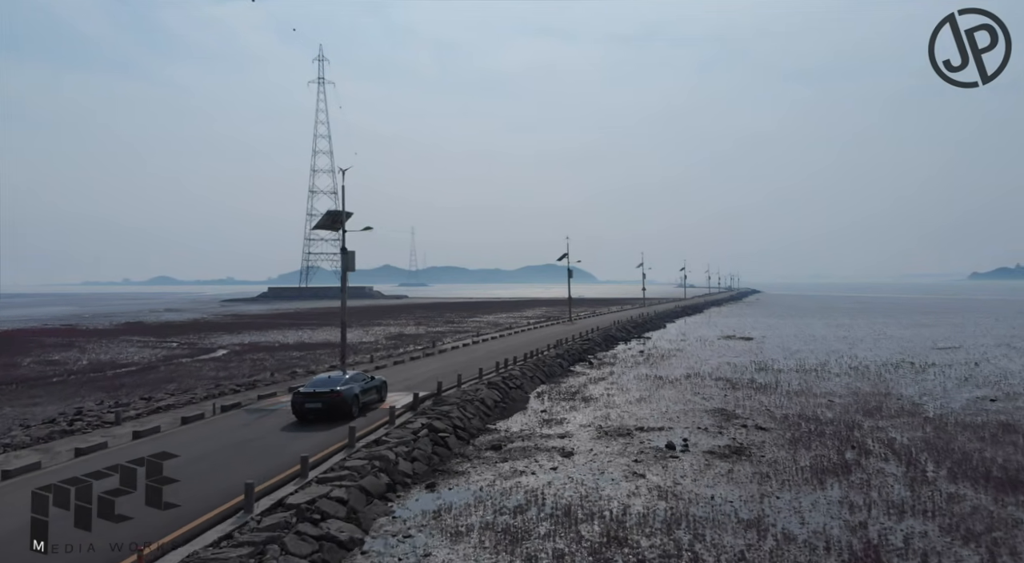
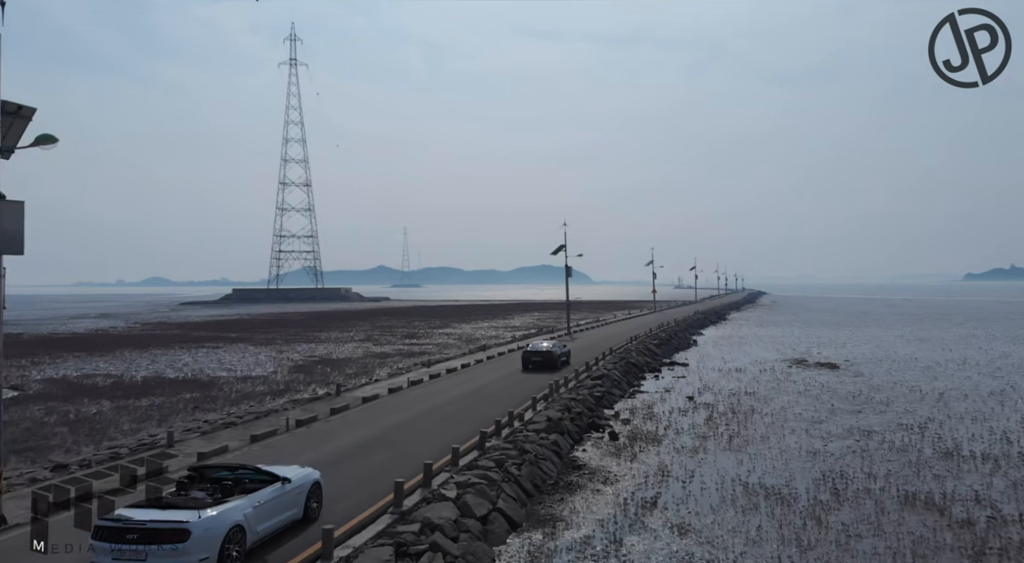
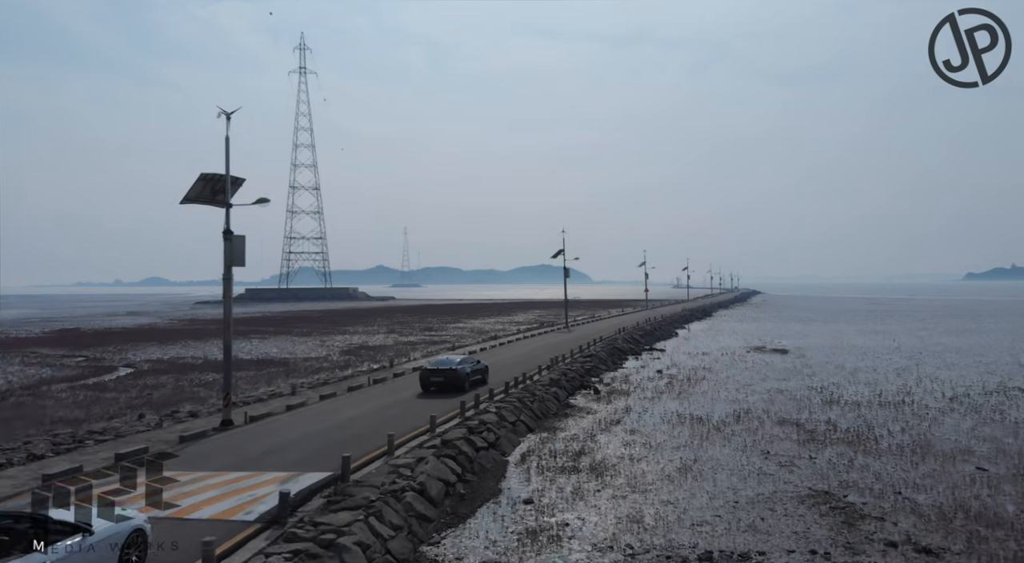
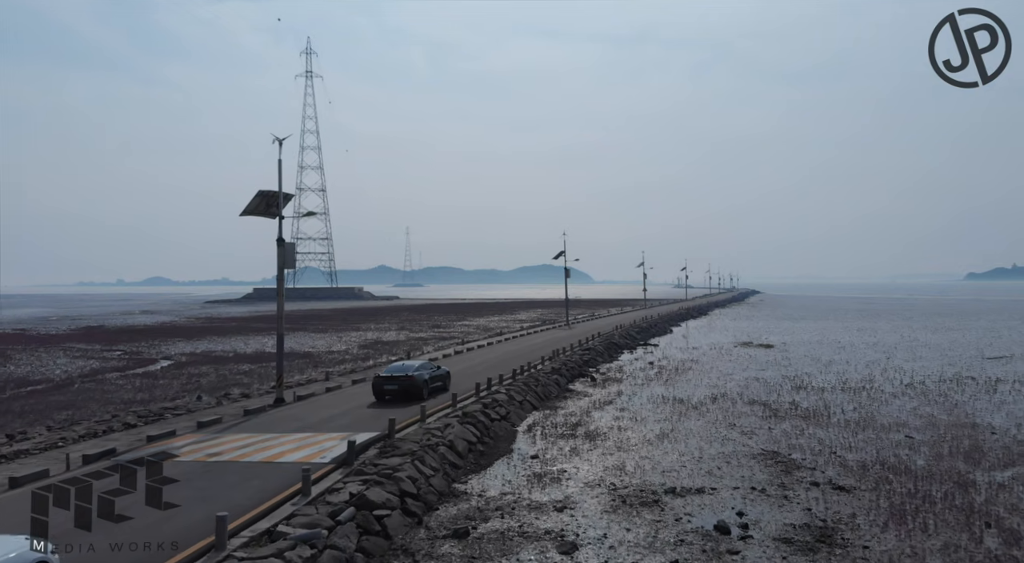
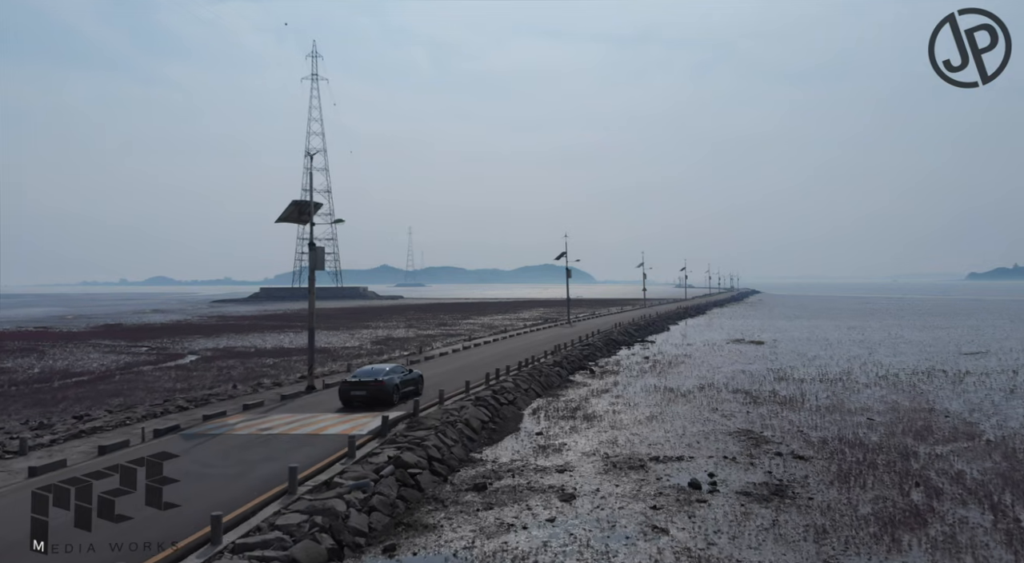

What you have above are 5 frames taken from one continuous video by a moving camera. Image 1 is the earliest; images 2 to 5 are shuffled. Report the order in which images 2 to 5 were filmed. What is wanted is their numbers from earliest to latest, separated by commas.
5, 4, 3, 2
